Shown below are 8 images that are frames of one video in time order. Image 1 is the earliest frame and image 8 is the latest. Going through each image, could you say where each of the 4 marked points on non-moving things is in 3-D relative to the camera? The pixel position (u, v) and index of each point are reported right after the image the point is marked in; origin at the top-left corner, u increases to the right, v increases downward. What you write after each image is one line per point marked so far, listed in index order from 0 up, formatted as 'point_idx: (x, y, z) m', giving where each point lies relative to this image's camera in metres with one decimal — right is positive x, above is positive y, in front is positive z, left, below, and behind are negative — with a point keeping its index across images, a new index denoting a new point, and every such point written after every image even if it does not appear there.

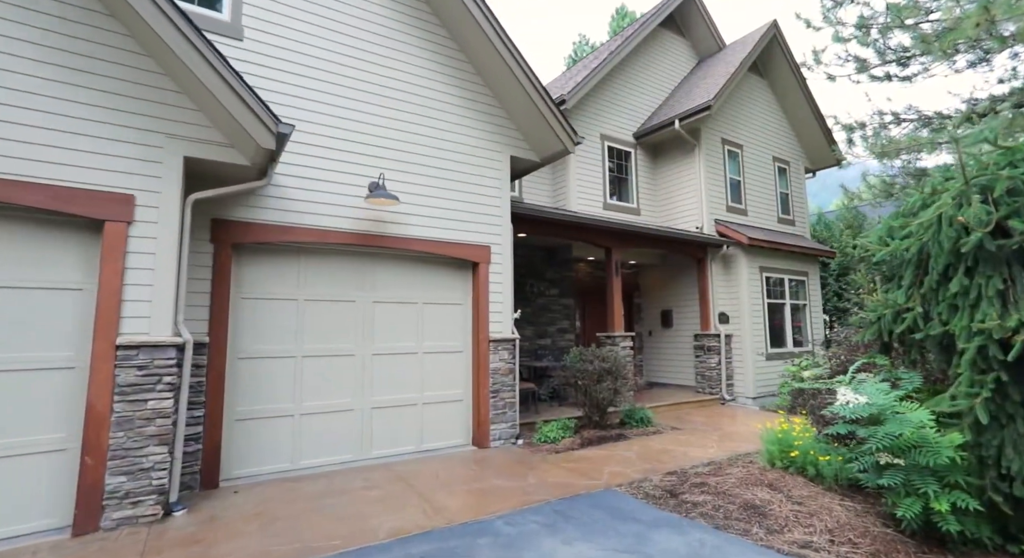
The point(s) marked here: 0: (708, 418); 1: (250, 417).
0: (+3.2, -2.3, +8.4) m
1: (-2.6, -1.4, +5.0) m
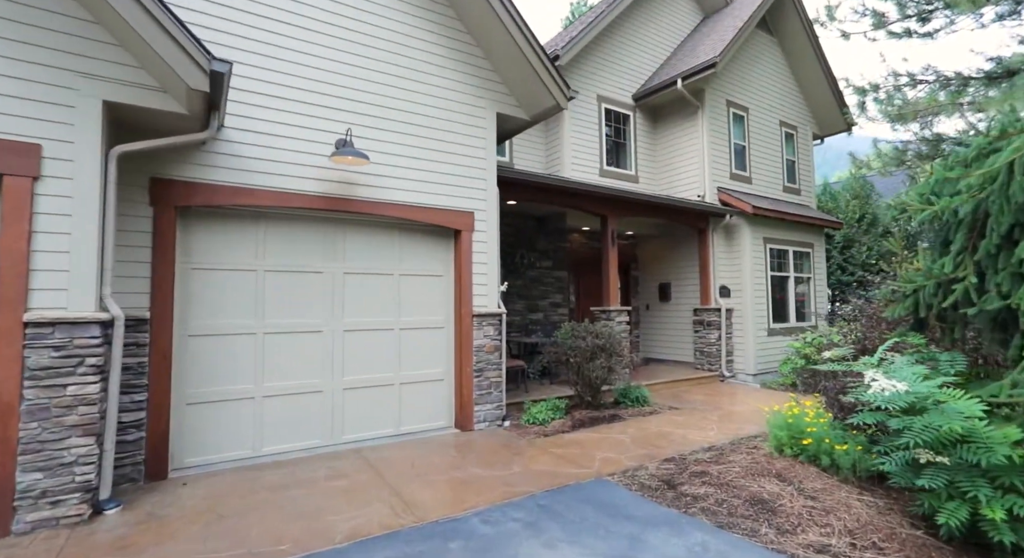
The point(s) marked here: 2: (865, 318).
0: (+3.1, -1.8, +8.0) m
1: (-2.7, -1.1, +4.5) m
2: (+3.6, -0.4, +5.1) m
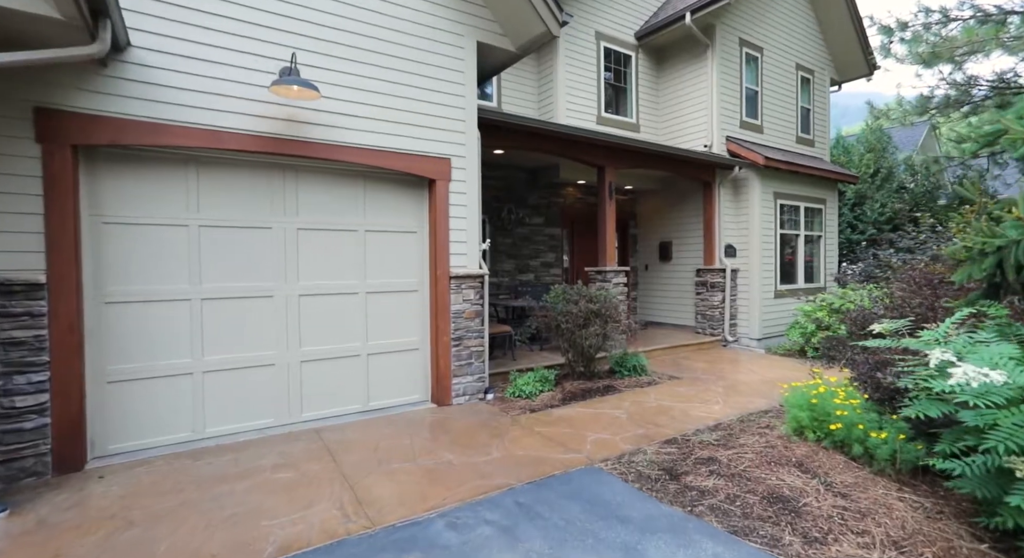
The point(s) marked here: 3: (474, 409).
0: (+2.9, -1.2, +7.4) m
1: (-2.9, -0.7, +3.9) m
2: (+3.4, 0.0, +4.4) m
3: (-0.4, -1.3, +5.2) m
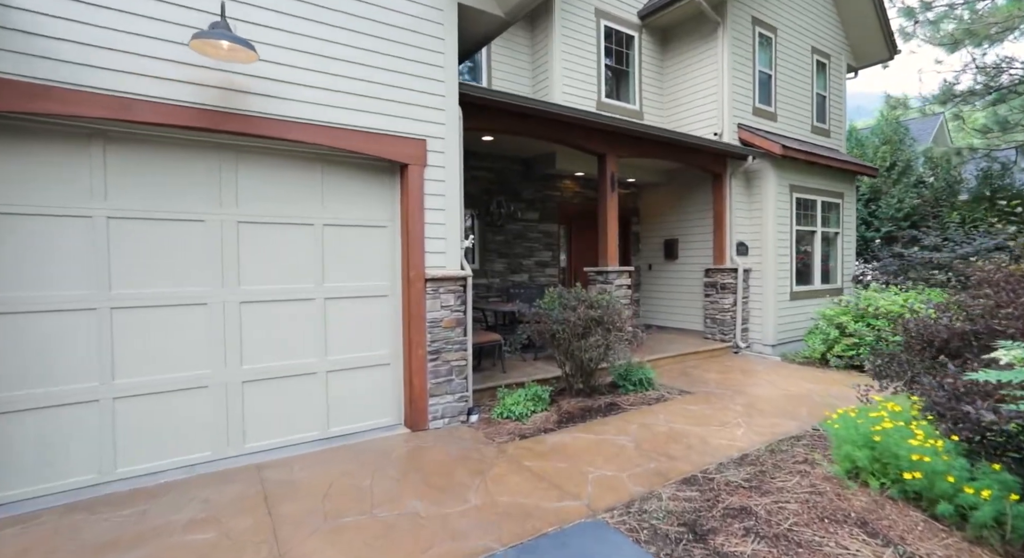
0: (+2.8, -1.3, +6.6) m
1: (-3.0, -0.8, +3.1) m
2: (+3.3, 0.0, +3.6) m
3: (-0.5, -1.3, +4.4) m
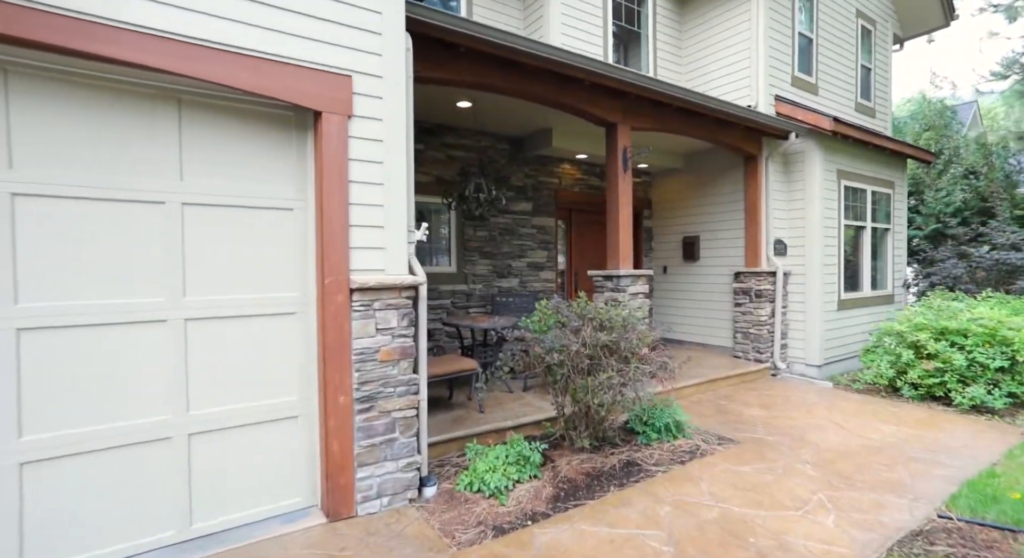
0: (+2.6, -1.3, +5.1) m
1: (-3.2, -0.8, +1.5) m
2: (+3.1, -0.1, +2.1) m
3: (-0.7, -1.4, +2.8) m
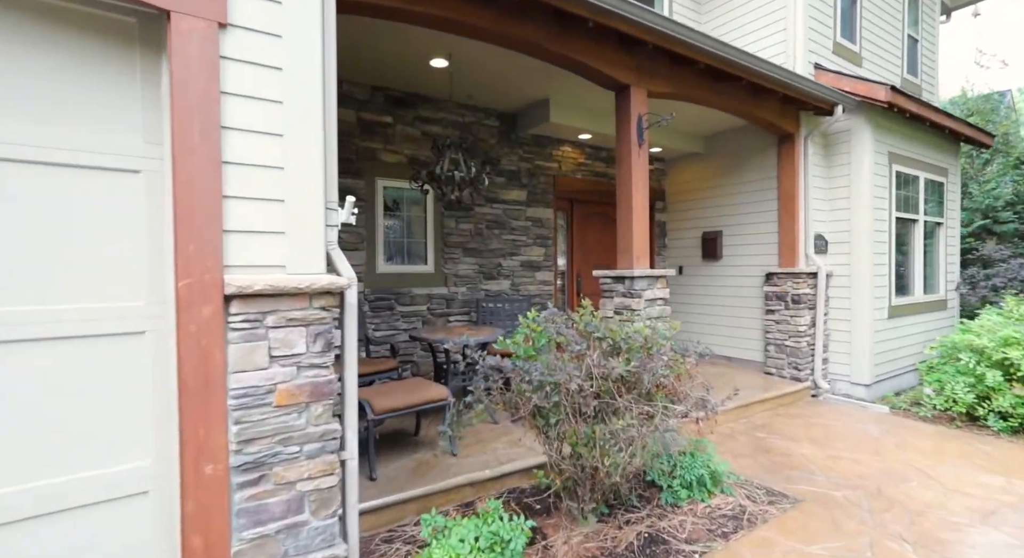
0: (+2.5, -1.3, +4.0) m
1: (-3.3, -0.8, +0.4) m
2: (+3.0, -0.1, +1.0) m
3: (-0.8, -1.4, +1.7) m
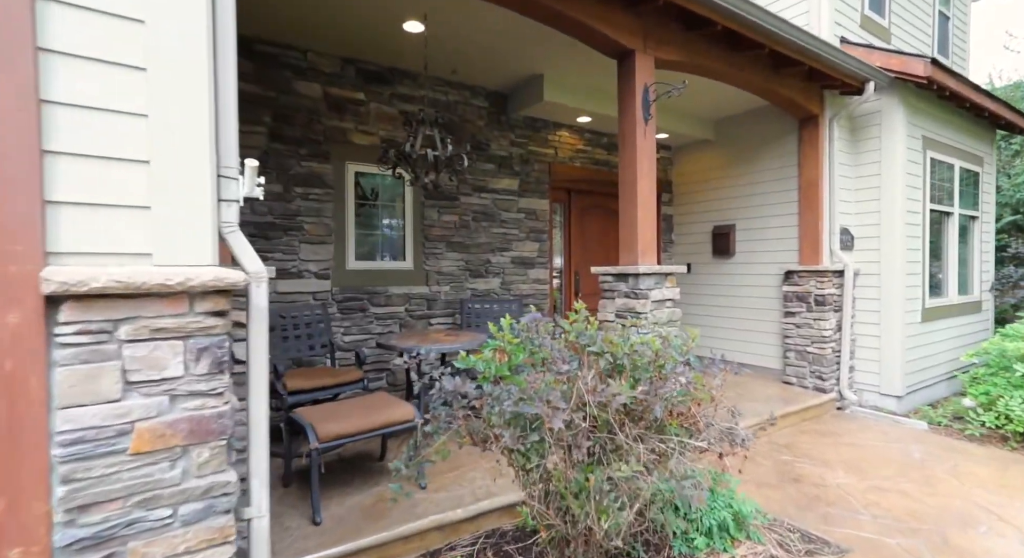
0: (+2.3, -1.3, +3.4) m
1: (-3.4, -0.8, -0.1) m
2: (+2.8, -0.1, +0.4) m
3: (-0.9, -1.4, +1.1) m
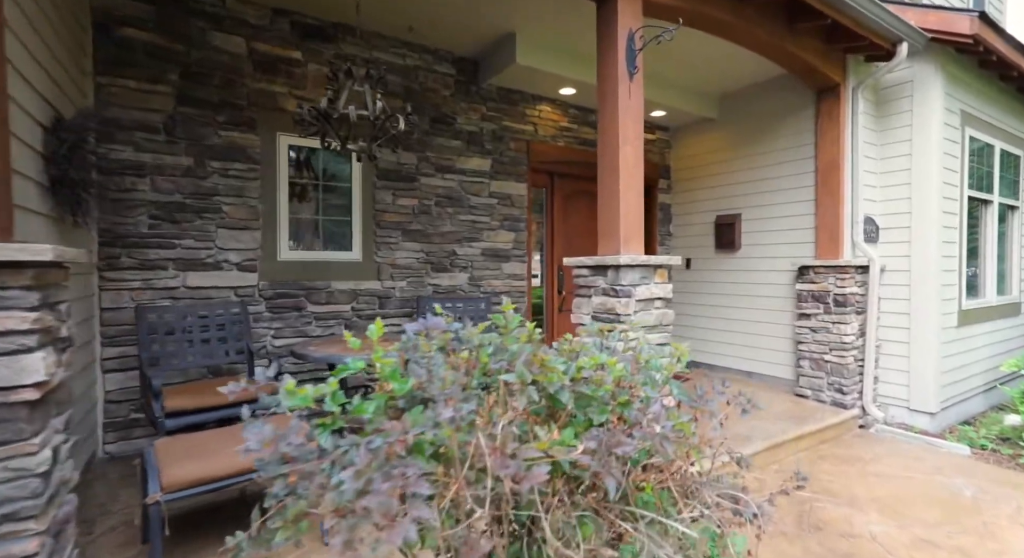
0: (+2.1, -1.3, +2.7) m
1: (-3.8, -0.7, -0.8) m
2: (+2.5, -0.1, -0.3) m
3: (-1.2, -1.3, +0.4) m
